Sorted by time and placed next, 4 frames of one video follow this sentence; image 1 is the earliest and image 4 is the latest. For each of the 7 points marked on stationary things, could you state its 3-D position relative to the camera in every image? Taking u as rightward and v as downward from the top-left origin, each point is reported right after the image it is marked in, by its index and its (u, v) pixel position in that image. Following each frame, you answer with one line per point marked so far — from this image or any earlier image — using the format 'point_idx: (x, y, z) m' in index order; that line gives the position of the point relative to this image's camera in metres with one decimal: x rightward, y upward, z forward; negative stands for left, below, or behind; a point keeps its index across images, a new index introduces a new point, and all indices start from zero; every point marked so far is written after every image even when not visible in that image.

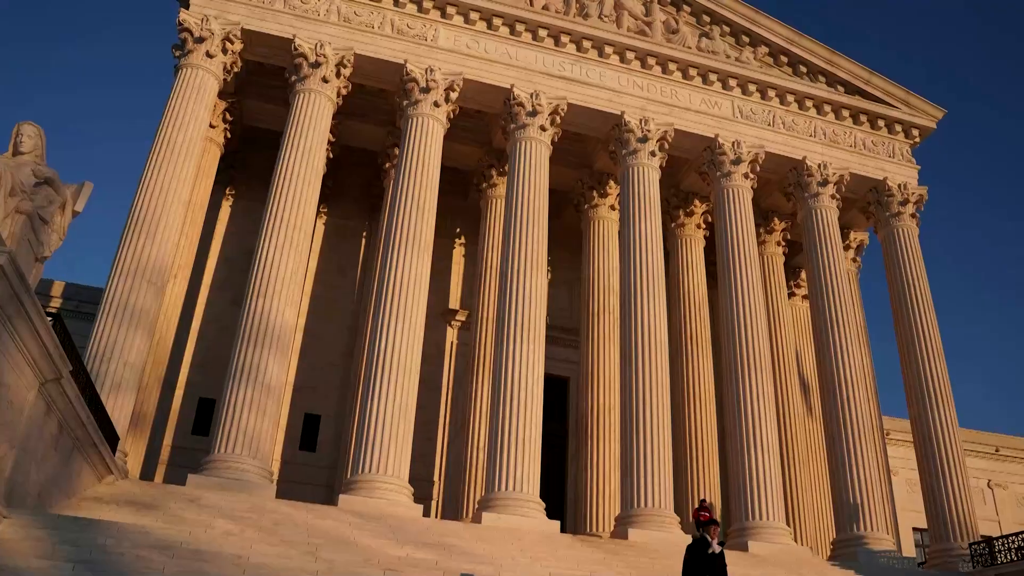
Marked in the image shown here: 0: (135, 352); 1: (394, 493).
0: (-8.2, -1.4, +19.8) m
1: (-2.4, -4.3, +19.4) m
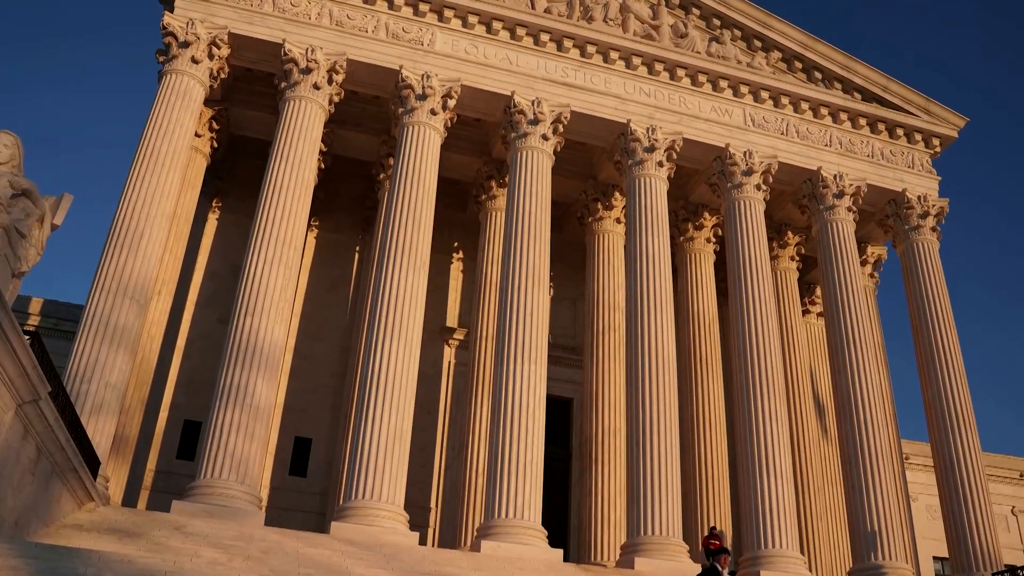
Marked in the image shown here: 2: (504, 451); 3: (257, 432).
0: (-8.2, -1.8, +18.6) m
1: (-2.4, -4.7, +18.1) m
2: (-0.2, -3.5, +19.2) m
3: (-5.3, -3.0, +18.8) m
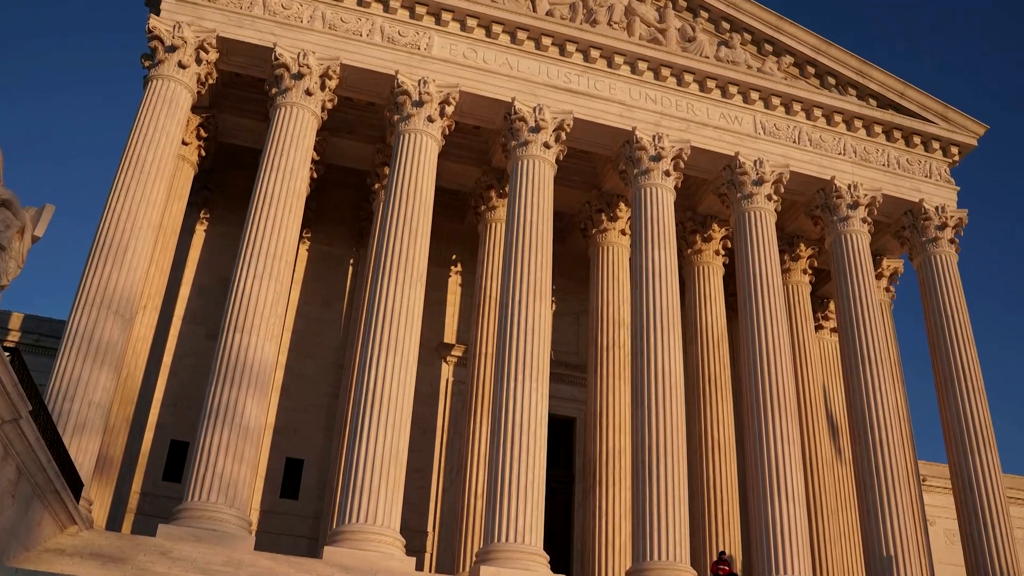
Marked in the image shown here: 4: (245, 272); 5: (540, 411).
0: (-8.2, -2.0, +17.7) m
1: (-2.4, -5.0, +17.1) m
2: (-0.1, -3.8, +18.2) m
3: (-5.3, -3.3, +17.8) m
4: (-5.8, +0.3, +19.1) m
5: (+0.6, -2.6, +19.1) m
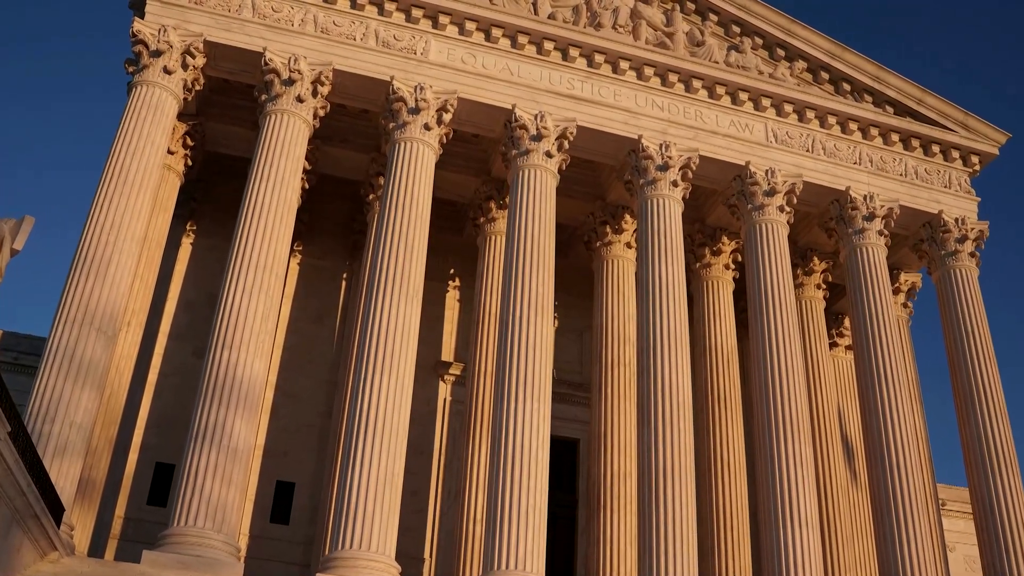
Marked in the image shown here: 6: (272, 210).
0: (-8.2, -2.3, +16.7) m
1: (-2.4, -5.3, +16.1) m
2: (-0.1, -4.1, +17.2) m
3: (-5.3, -3.6, +16.7) m
4: (-5.7, 0.0, +18.2) m
5: (+0.6, -2.9, +18.1) m
6: (-5.2, +1.7, +19.1) m
